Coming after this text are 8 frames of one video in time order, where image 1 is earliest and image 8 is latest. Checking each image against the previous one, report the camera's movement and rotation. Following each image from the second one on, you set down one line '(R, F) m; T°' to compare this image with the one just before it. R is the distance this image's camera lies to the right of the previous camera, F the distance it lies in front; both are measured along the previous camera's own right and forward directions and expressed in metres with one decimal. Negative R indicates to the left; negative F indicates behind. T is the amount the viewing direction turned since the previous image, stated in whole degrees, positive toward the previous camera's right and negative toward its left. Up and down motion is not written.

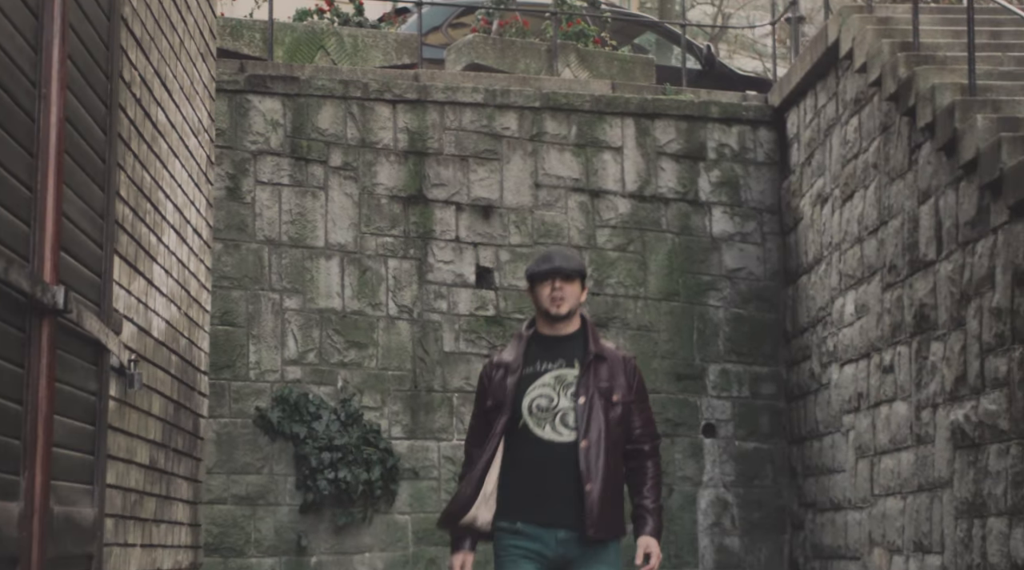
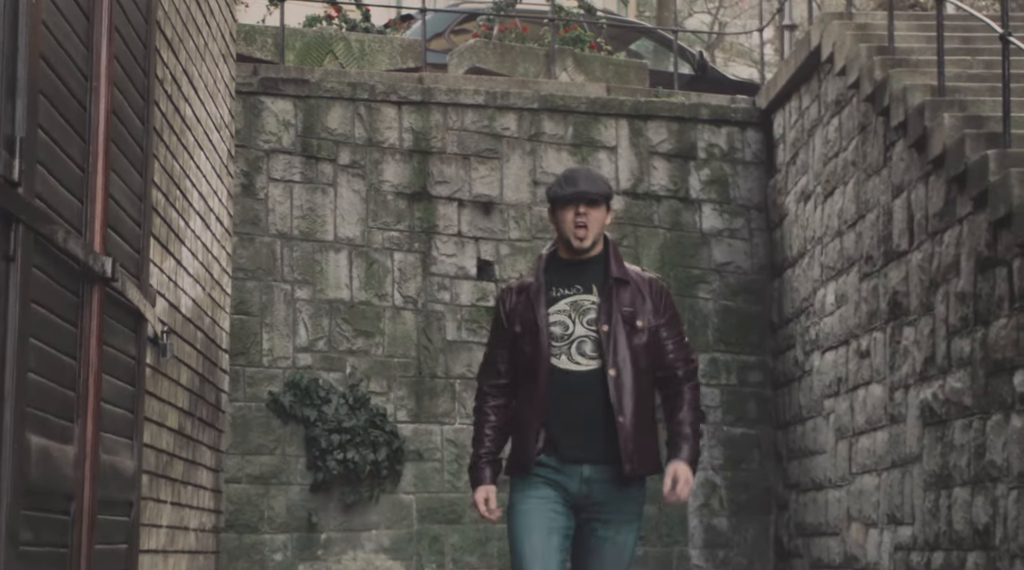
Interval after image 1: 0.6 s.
(0.0, -0.5) m; 0°
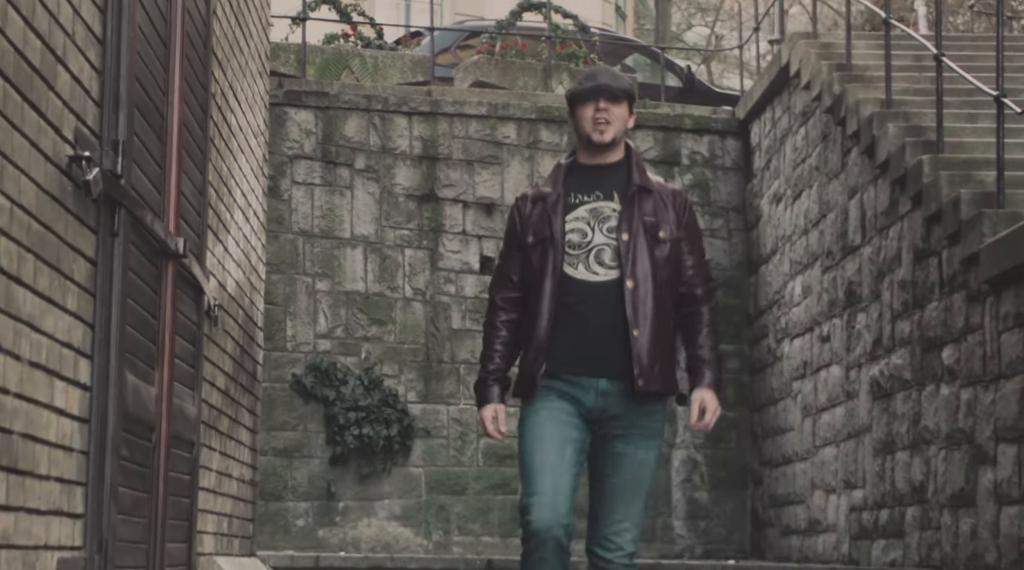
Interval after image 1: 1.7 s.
(0.0, -1.0) m; 0°
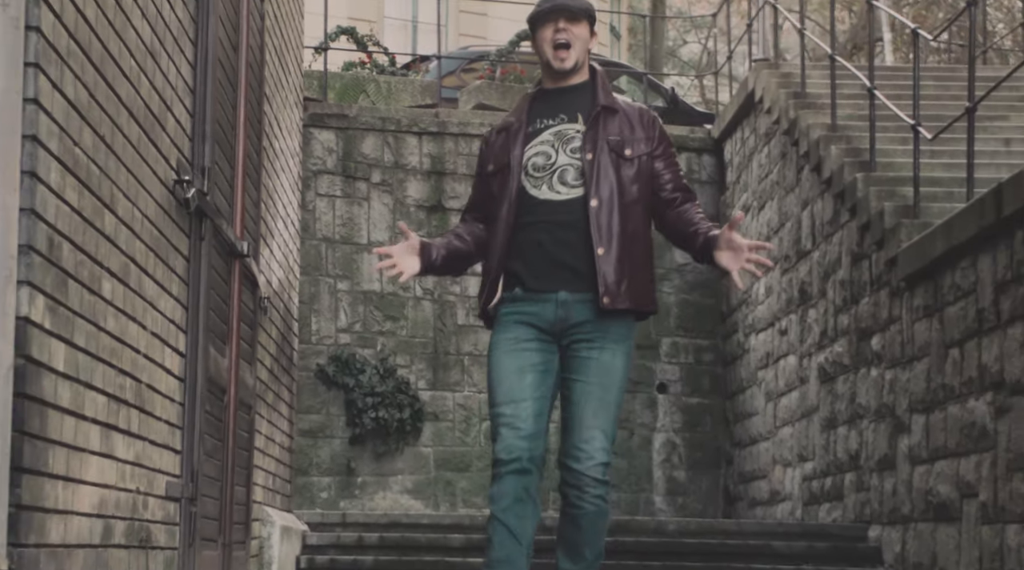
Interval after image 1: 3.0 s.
(0.0, -1.4) m; 0°
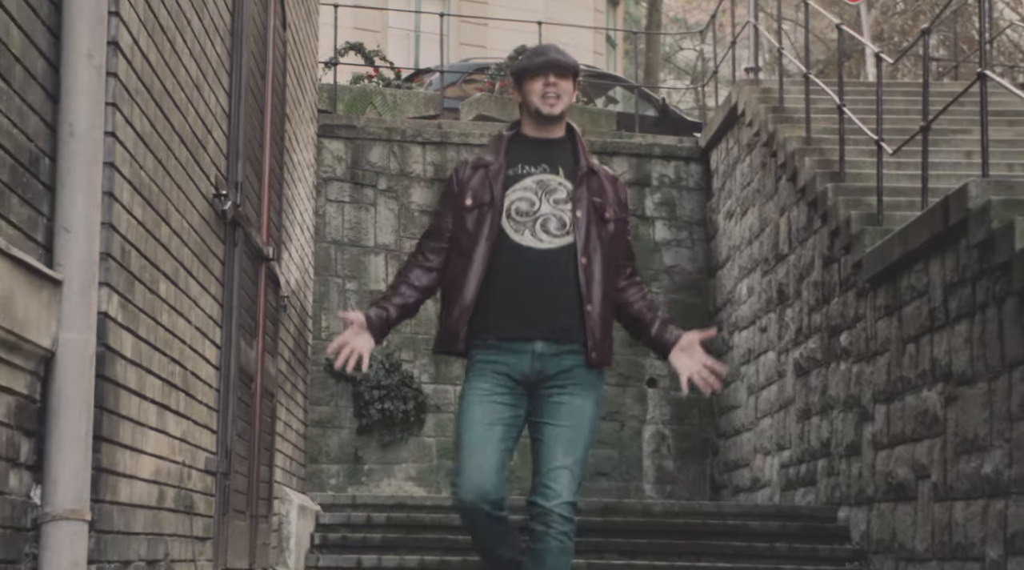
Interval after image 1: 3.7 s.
(0.0, -0.8) m; 0°
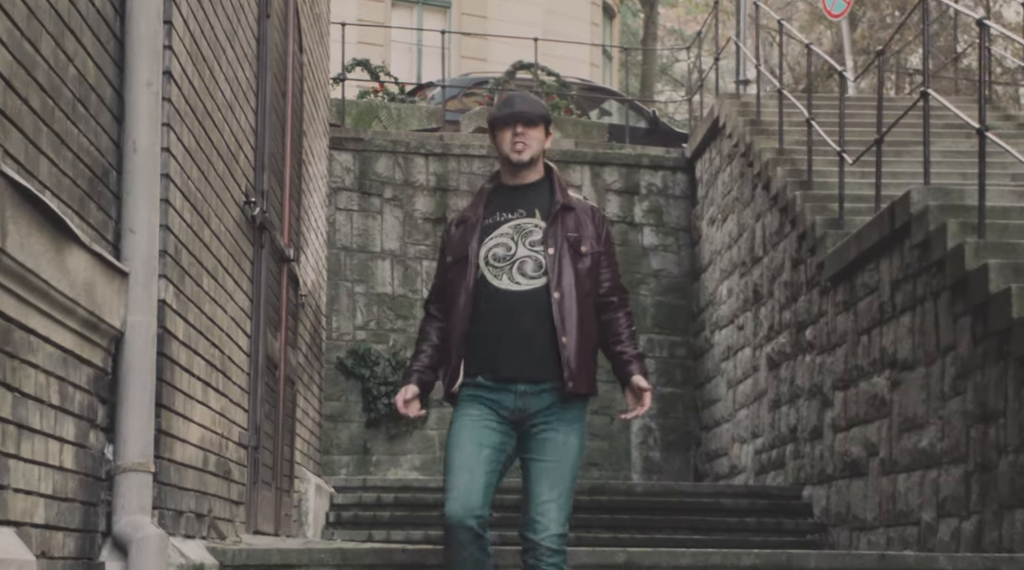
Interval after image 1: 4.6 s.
(0.0, -0.9) m; 0°
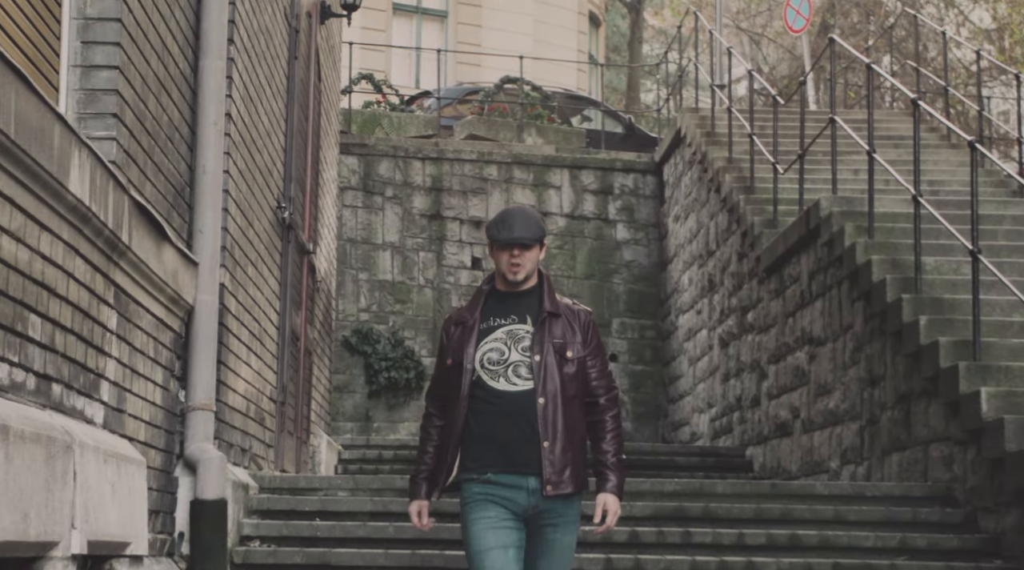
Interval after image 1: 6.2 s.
(+0.1, -1.8) m; 0°
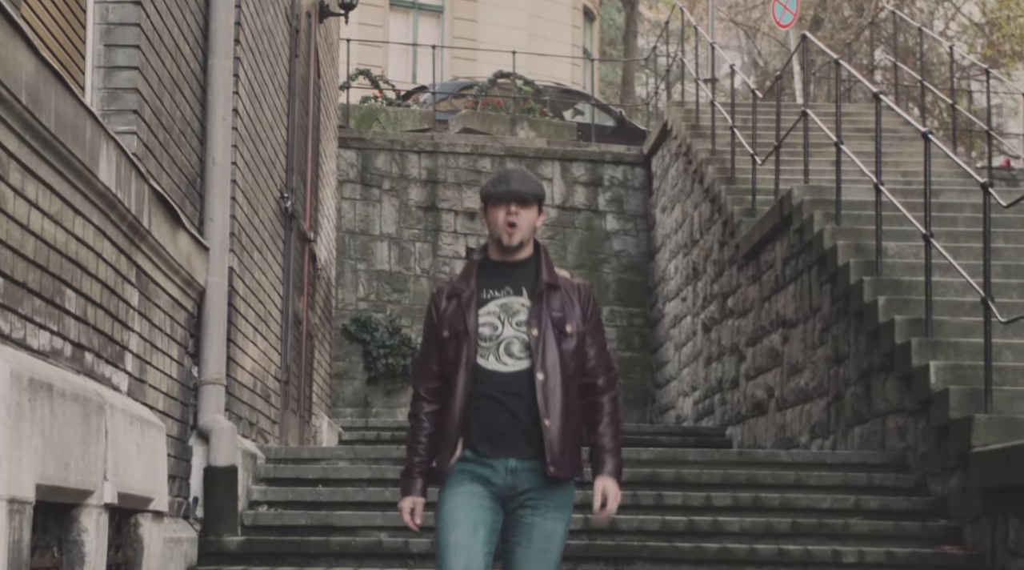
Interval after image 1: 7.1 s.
(+0.1, -0.6) m; 0°
